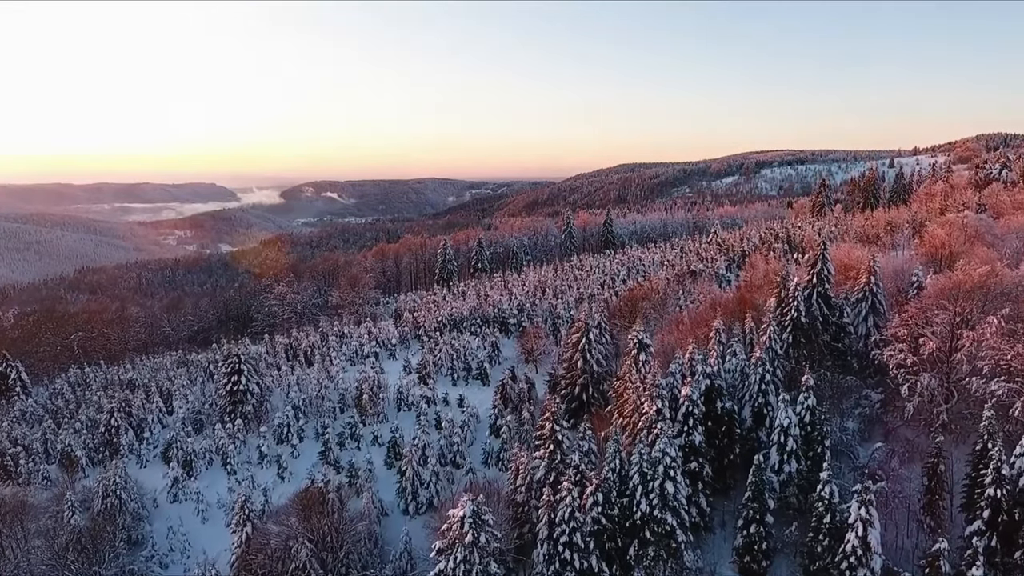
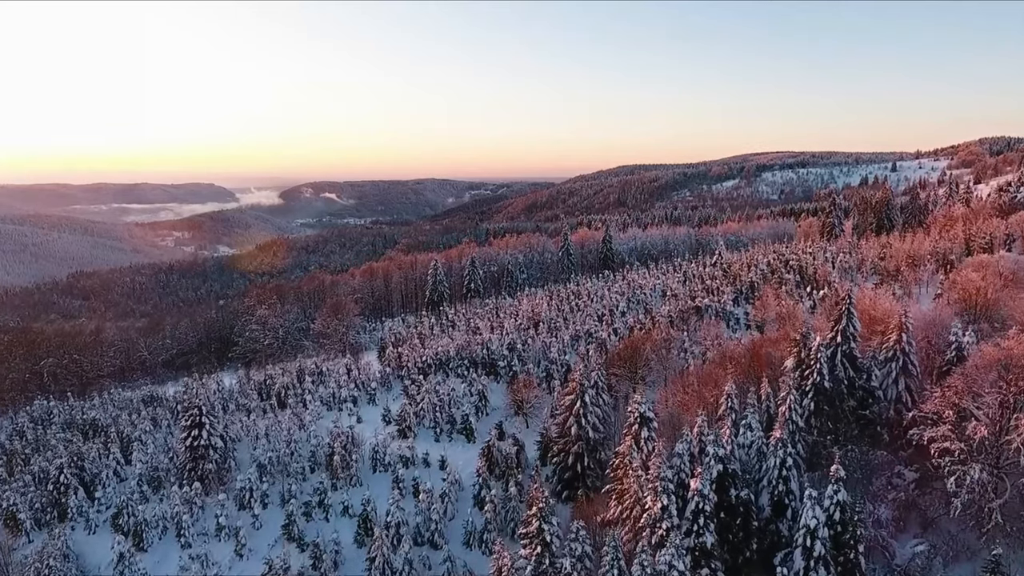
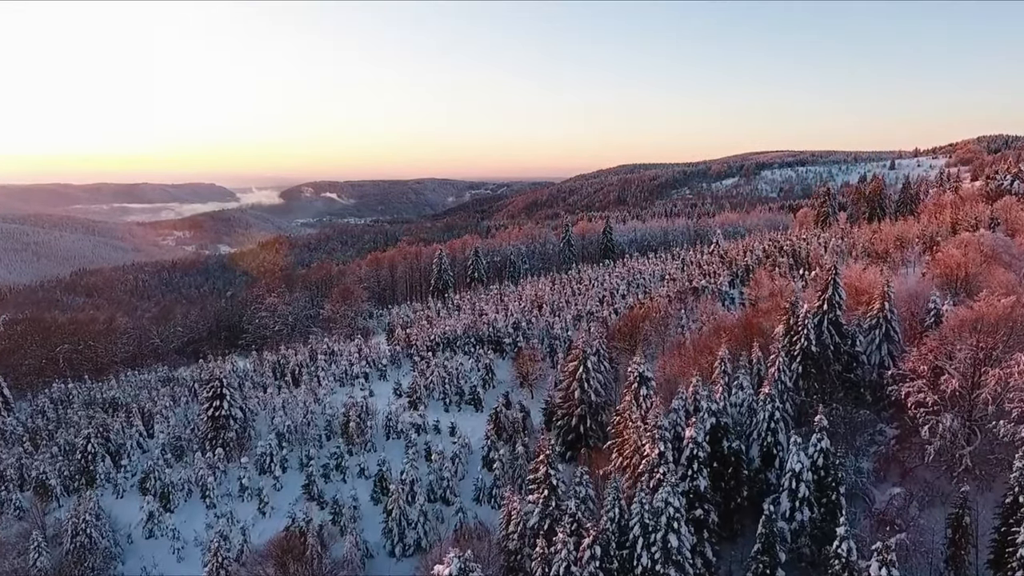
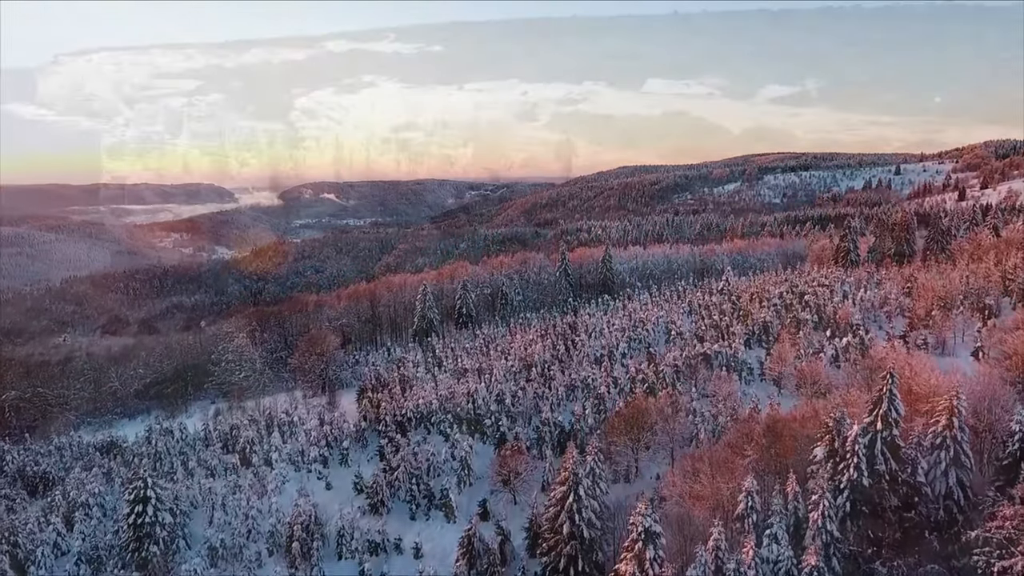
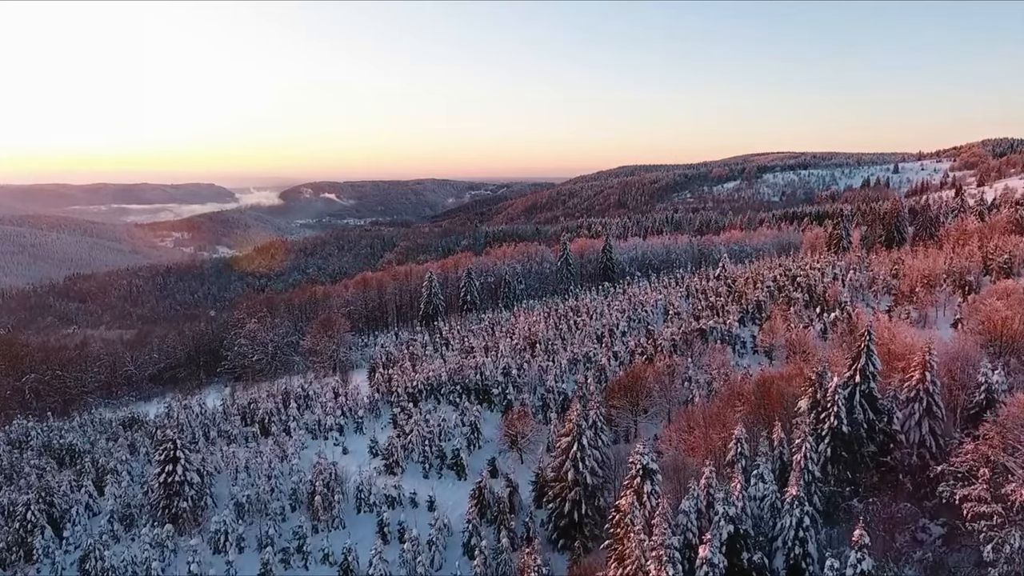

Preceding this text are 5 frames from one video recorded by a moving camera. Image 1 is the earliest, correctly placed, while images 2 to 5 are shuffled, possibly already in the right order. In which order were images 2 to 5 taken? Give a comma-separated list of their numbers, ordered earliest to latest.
3, 2, 5, 4
